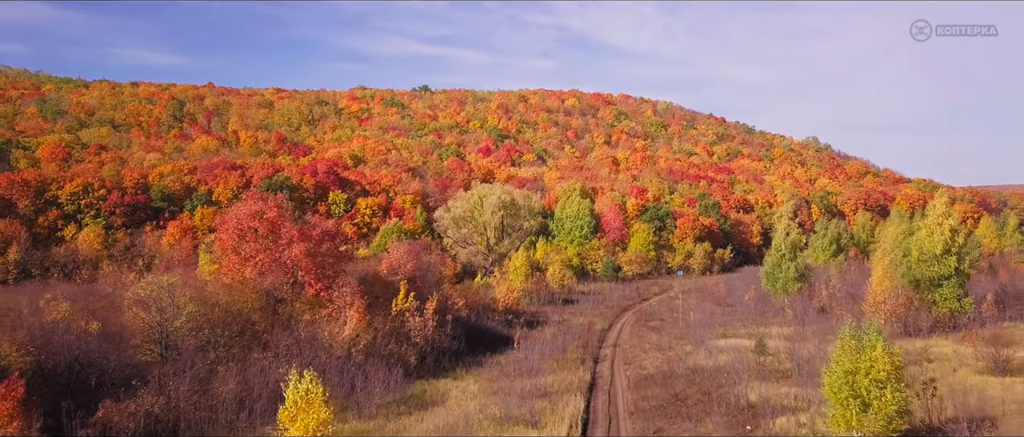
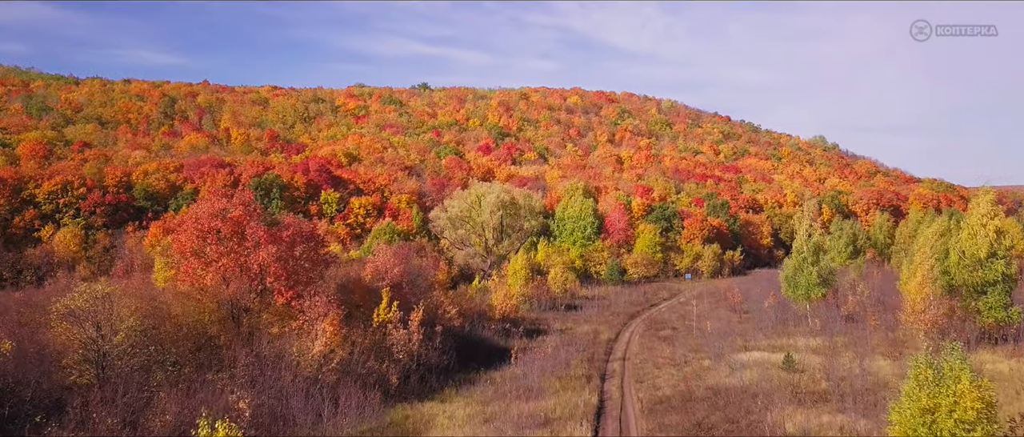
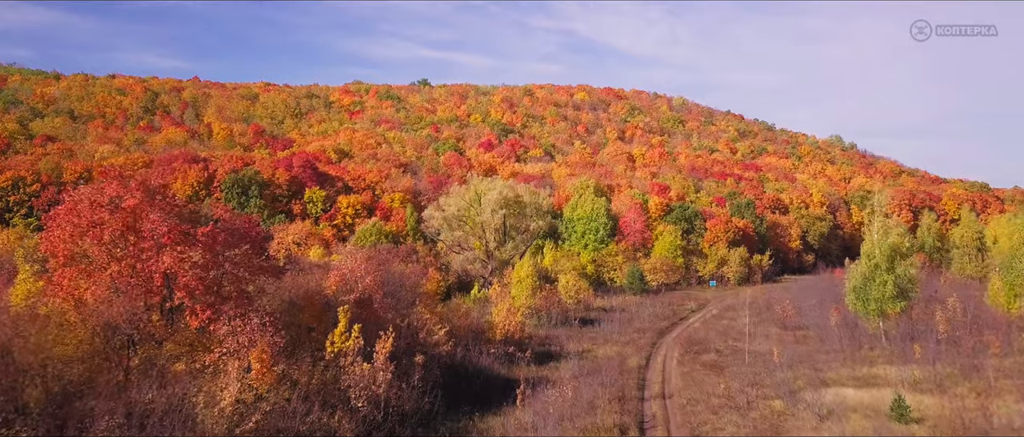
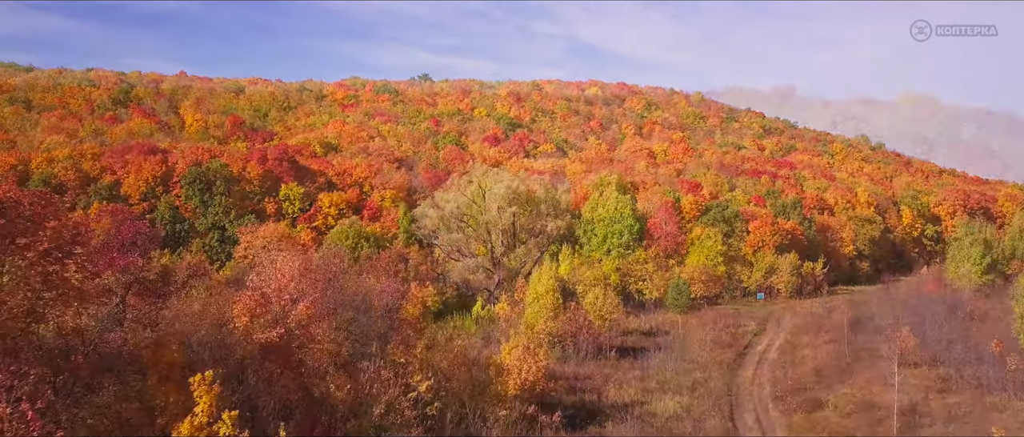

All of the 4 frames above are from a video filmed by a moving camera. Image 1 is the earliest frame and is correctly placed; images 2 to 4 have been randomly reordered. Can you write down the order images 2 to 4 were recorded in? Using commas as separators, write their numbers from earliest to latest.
2, 3, 4
